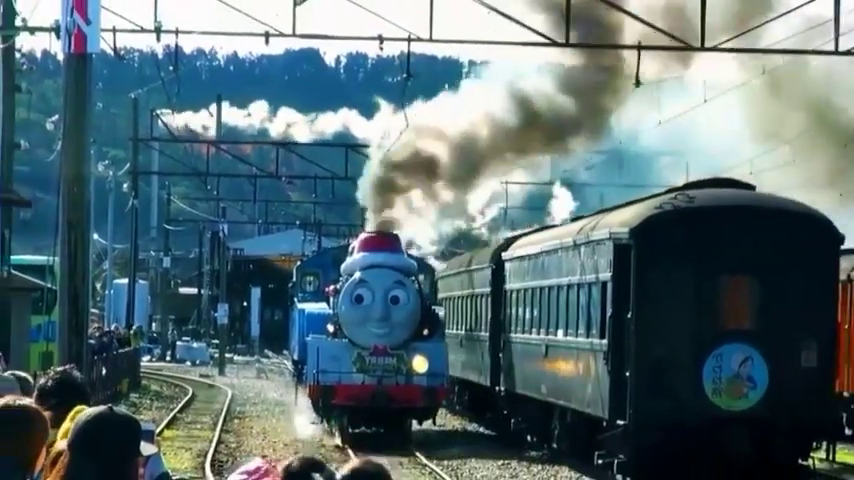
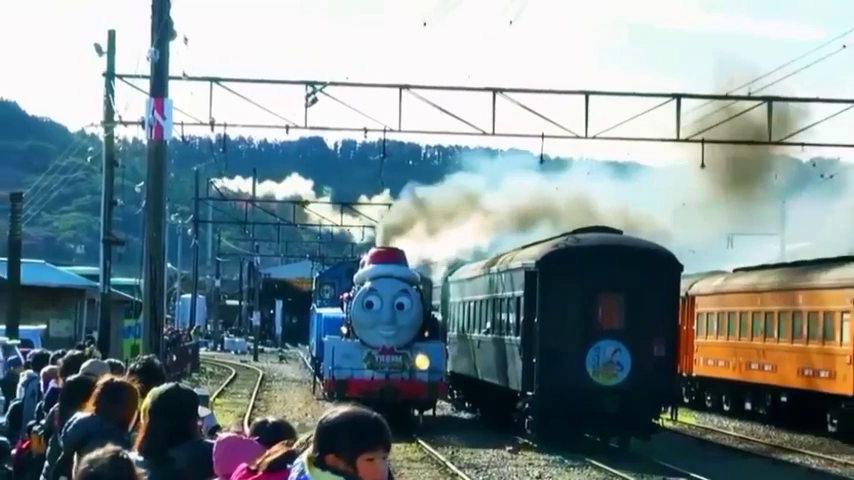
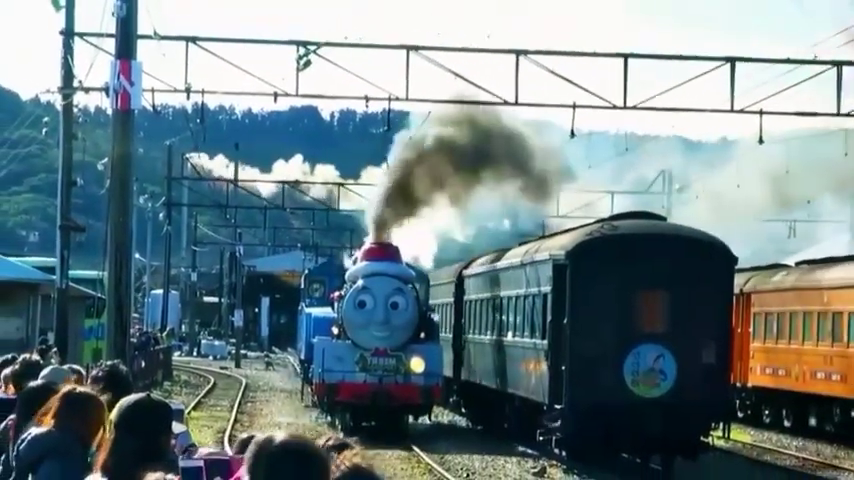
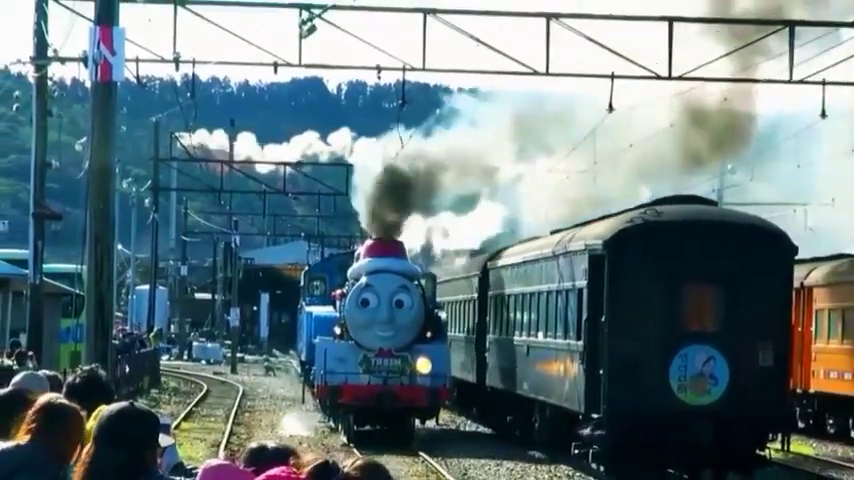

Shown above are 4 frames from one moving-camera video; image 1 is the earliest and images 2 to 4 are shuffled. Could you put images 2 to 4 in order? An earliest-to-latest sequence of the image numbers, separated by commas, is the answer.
4, 3, 2
